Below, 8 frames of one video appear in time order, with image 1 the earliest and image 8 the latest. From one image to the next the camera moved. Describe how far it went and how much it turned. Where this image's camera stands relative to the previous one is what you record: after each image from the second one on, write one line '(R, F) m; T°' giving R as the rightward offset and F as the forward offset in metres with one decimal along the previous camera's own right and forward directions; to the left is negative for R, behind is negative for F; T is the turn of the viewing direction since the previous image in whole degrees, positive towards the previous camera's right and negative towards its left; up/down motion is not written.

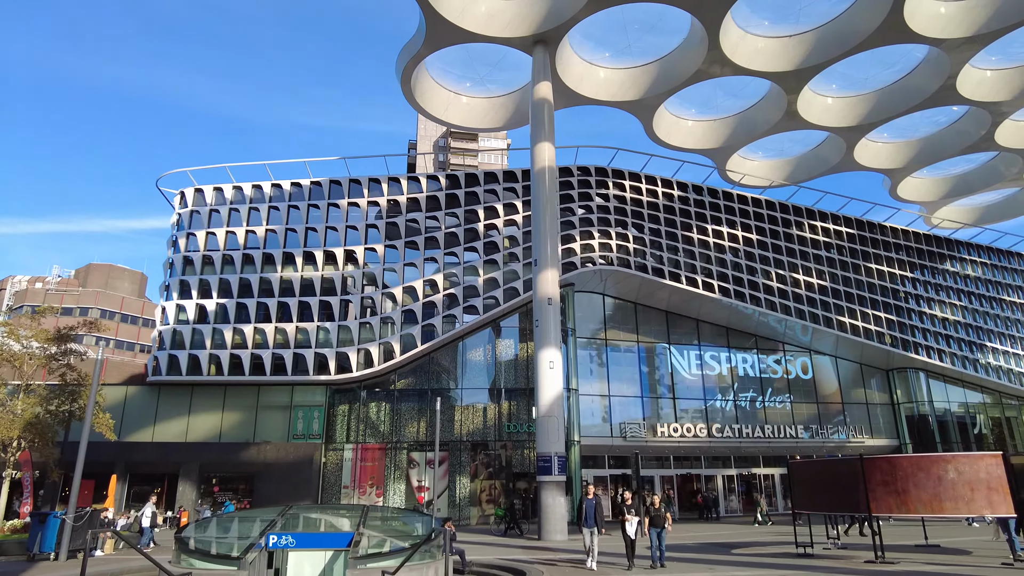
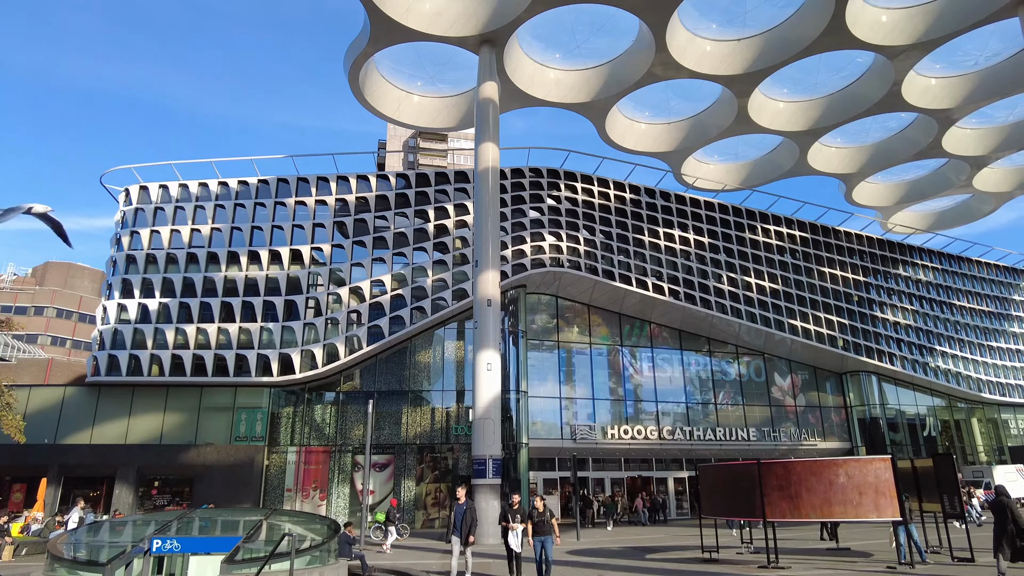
(+1.5, +0.2) m; +2°
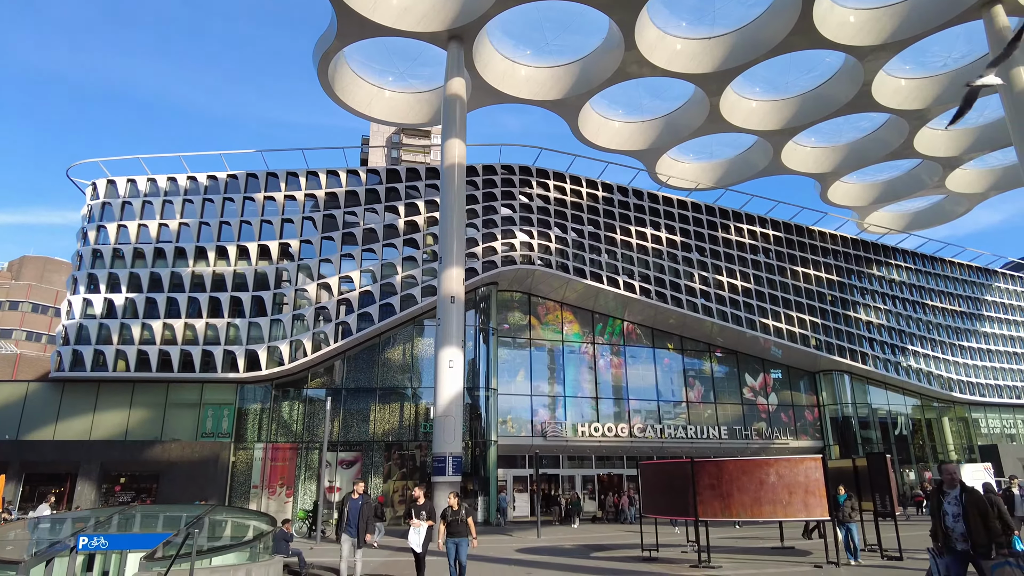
(+1.0, +0.1) m; +1°
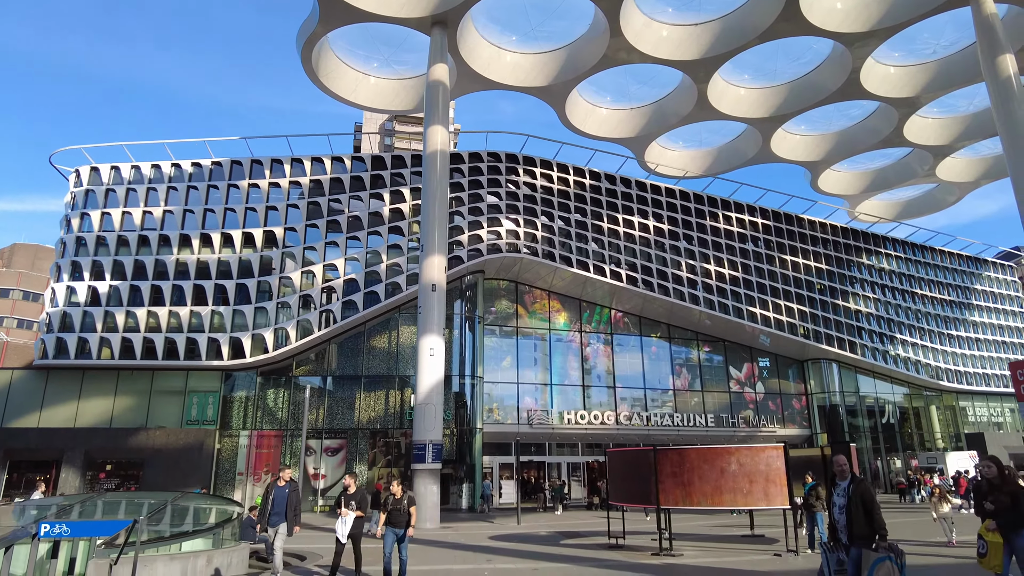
(+0.6, +0.1) m; 0°
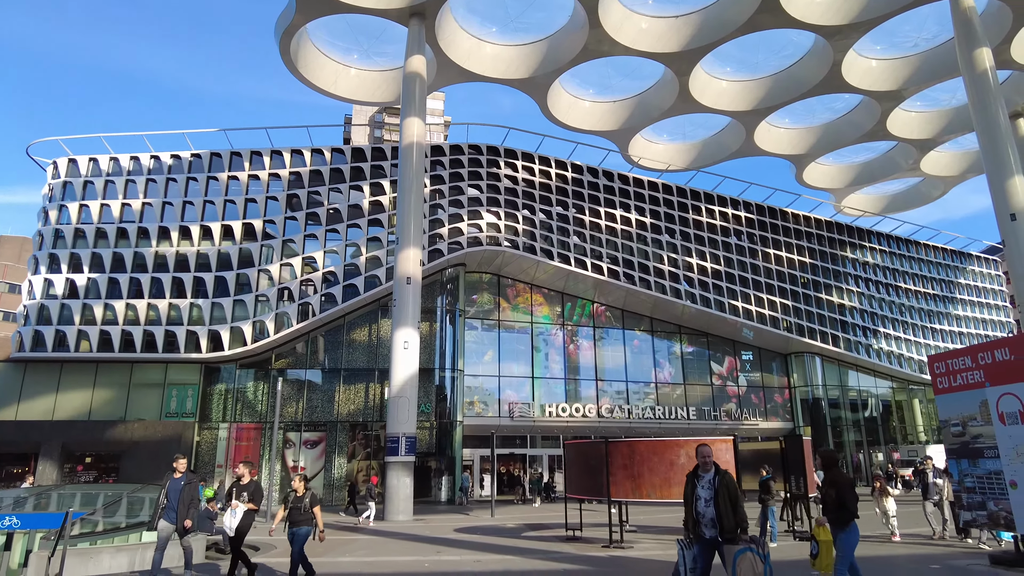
(+0.8, 0.0) m; 0°
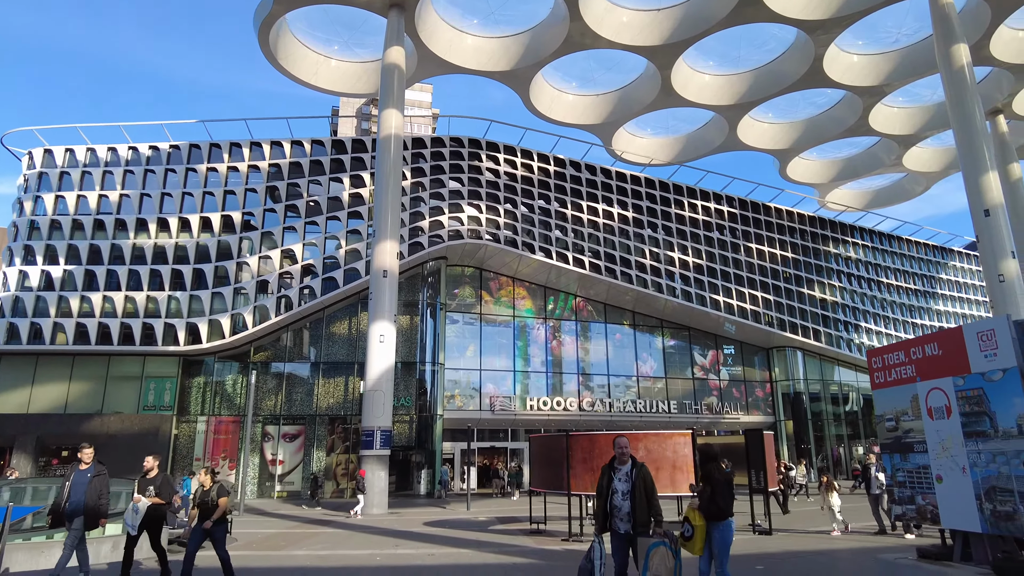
(+0.5, 0.0) m; +1°
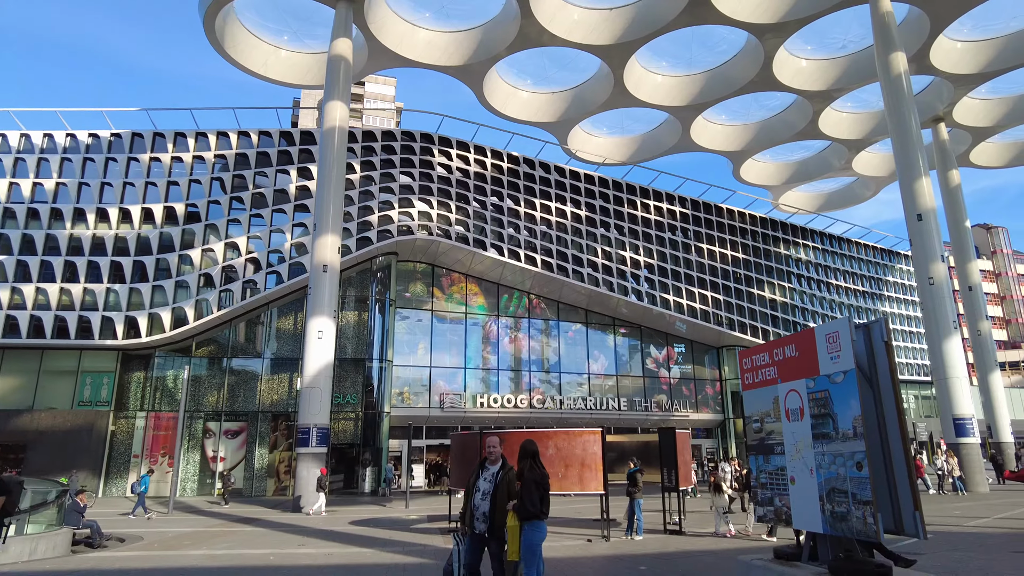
(+1.0, +0.1) m; +3°
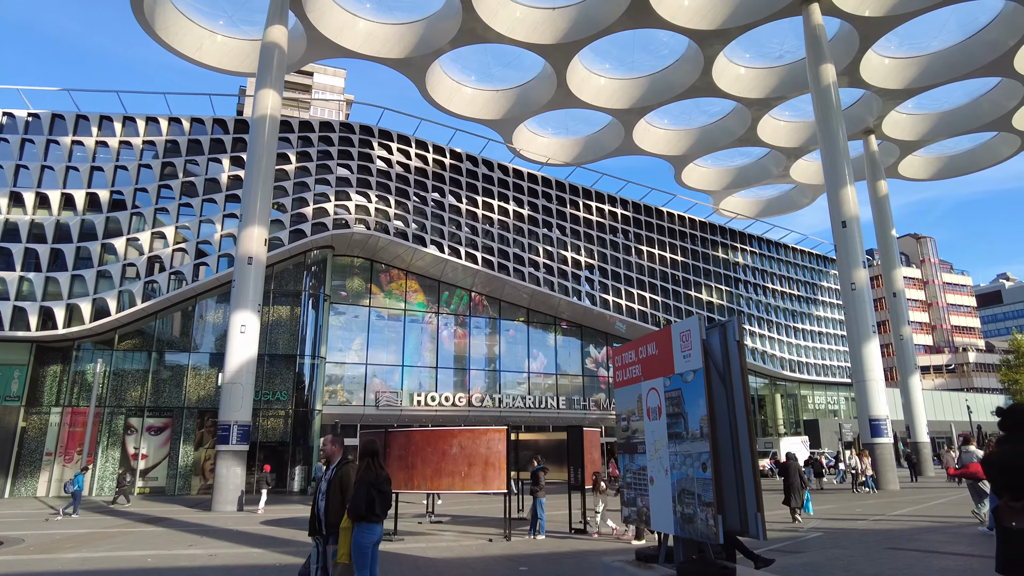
(+0.8, +0.1) m; +4°
